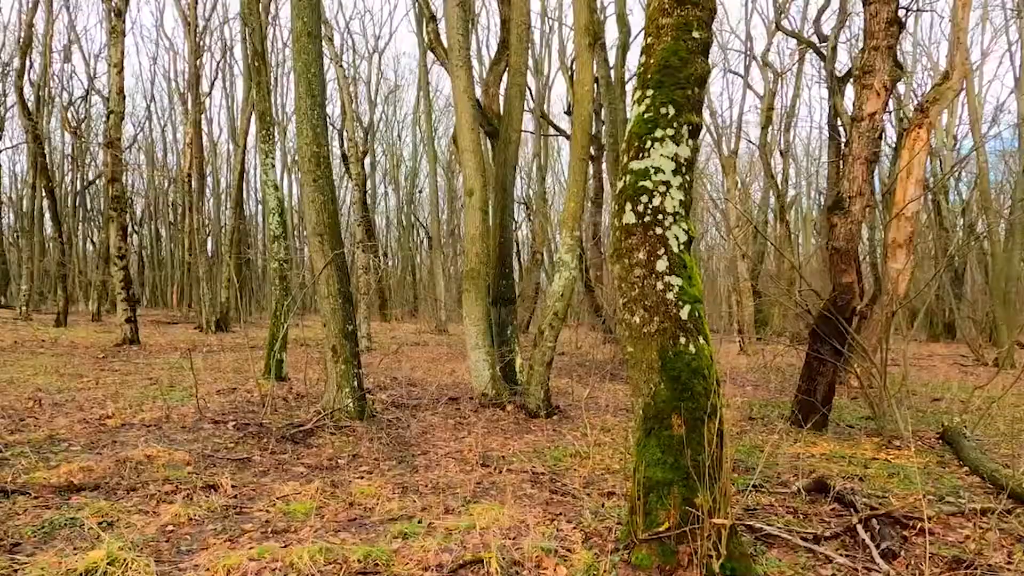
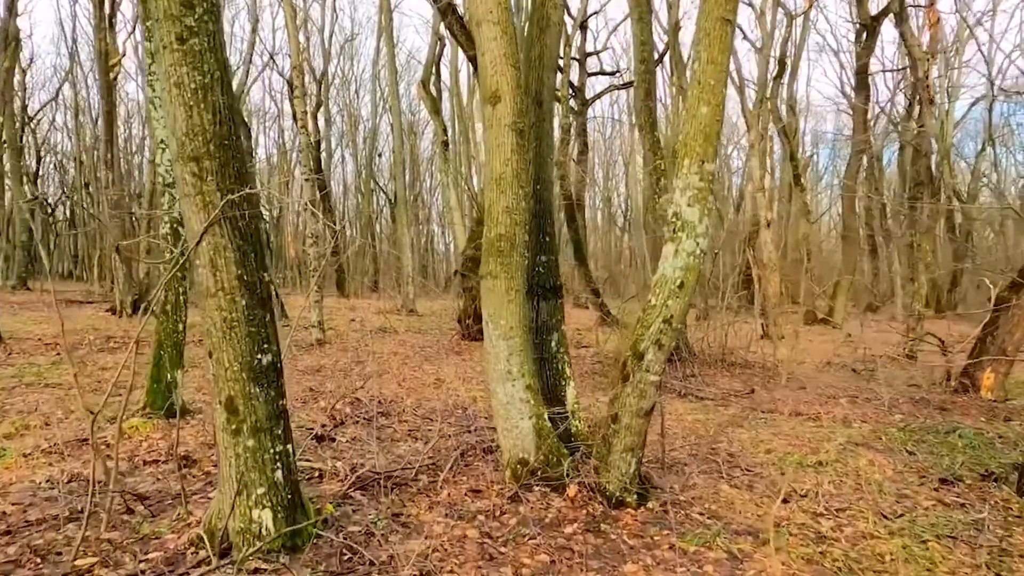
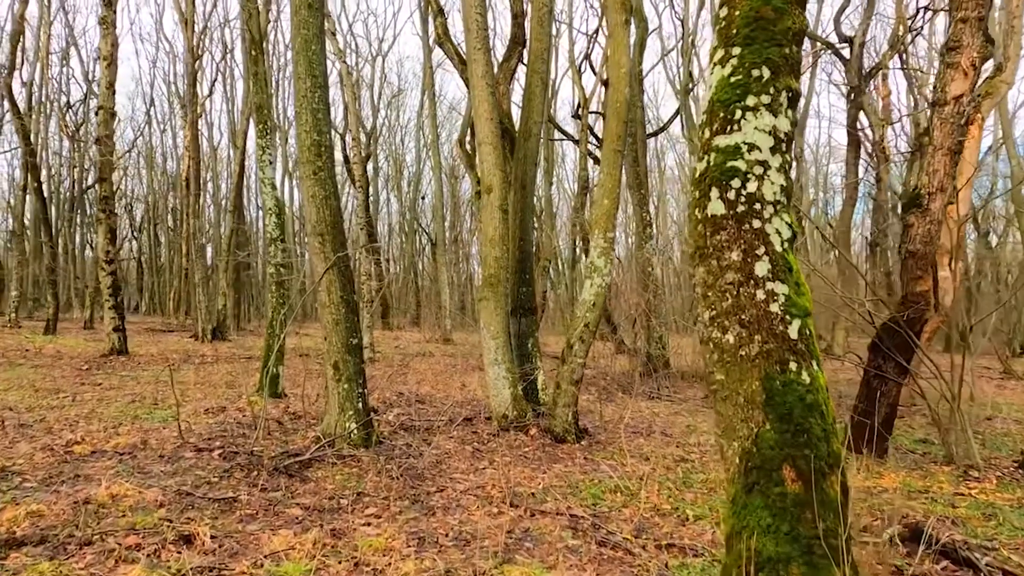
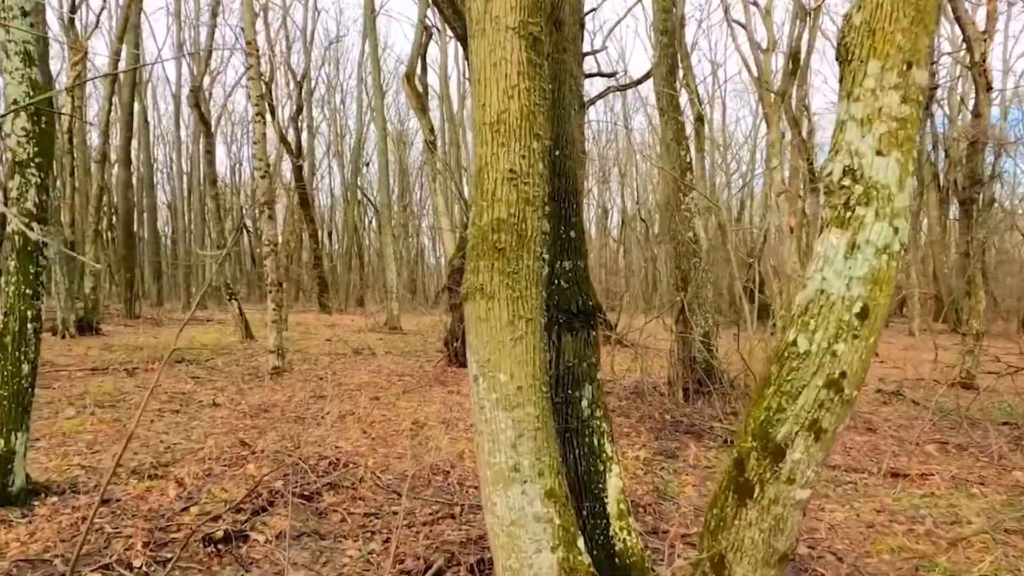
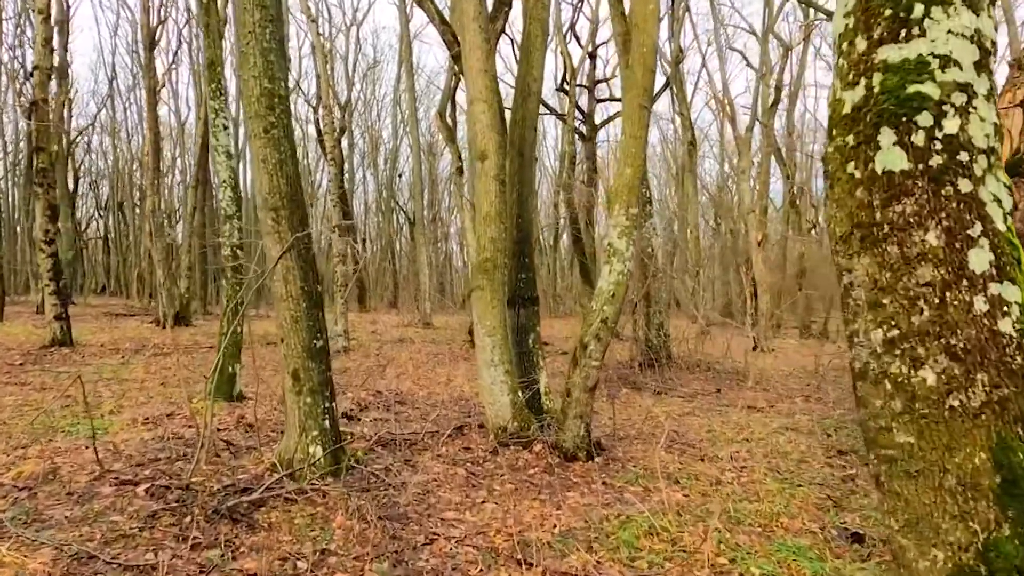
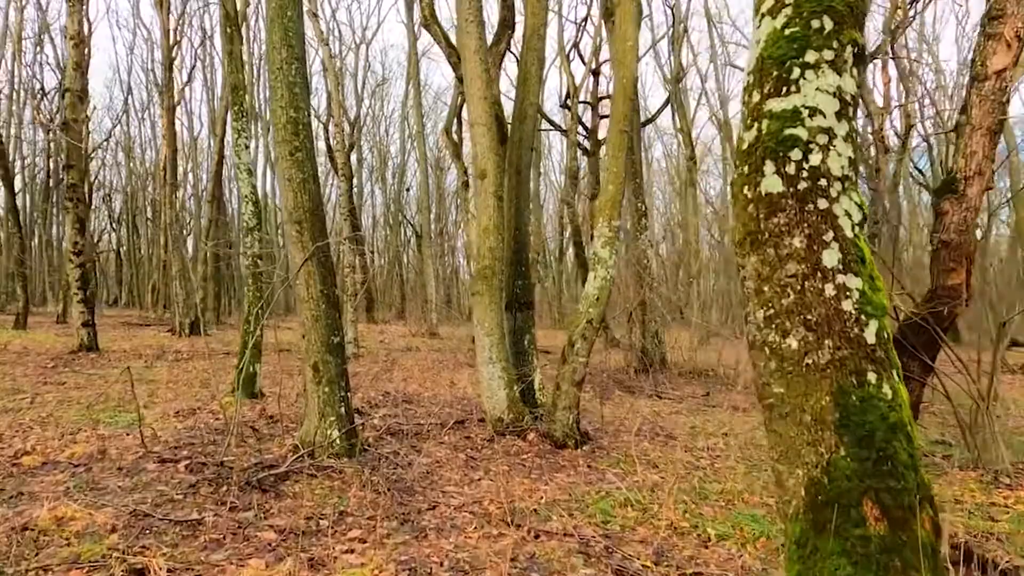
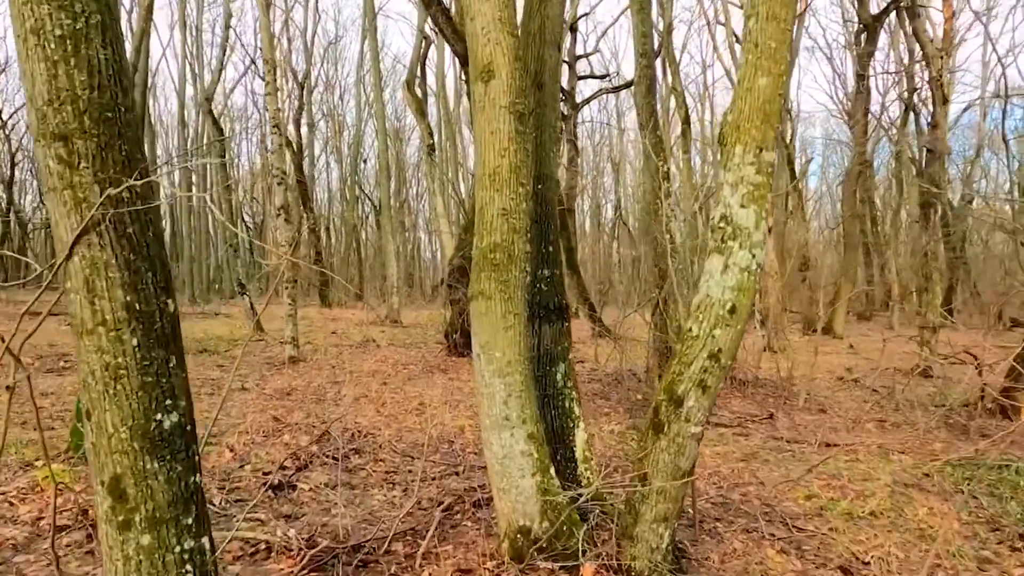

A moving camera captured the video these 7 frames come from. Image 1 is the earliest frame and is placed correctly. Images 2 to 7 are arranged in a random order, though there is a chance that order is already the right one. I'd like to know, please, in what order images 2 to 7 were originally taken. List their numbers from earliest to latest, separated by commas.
3, 6, 5, 2, 7, 4
